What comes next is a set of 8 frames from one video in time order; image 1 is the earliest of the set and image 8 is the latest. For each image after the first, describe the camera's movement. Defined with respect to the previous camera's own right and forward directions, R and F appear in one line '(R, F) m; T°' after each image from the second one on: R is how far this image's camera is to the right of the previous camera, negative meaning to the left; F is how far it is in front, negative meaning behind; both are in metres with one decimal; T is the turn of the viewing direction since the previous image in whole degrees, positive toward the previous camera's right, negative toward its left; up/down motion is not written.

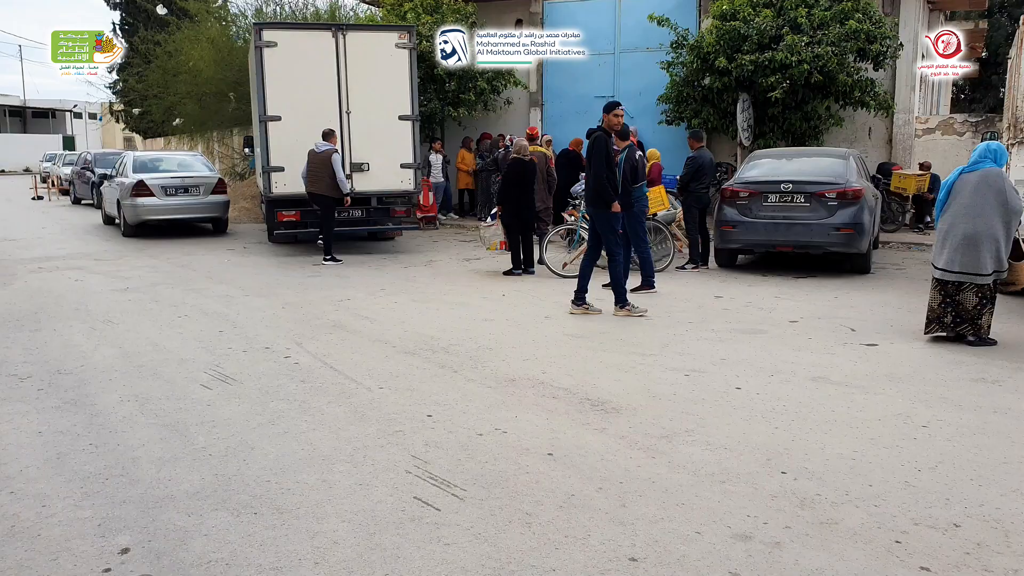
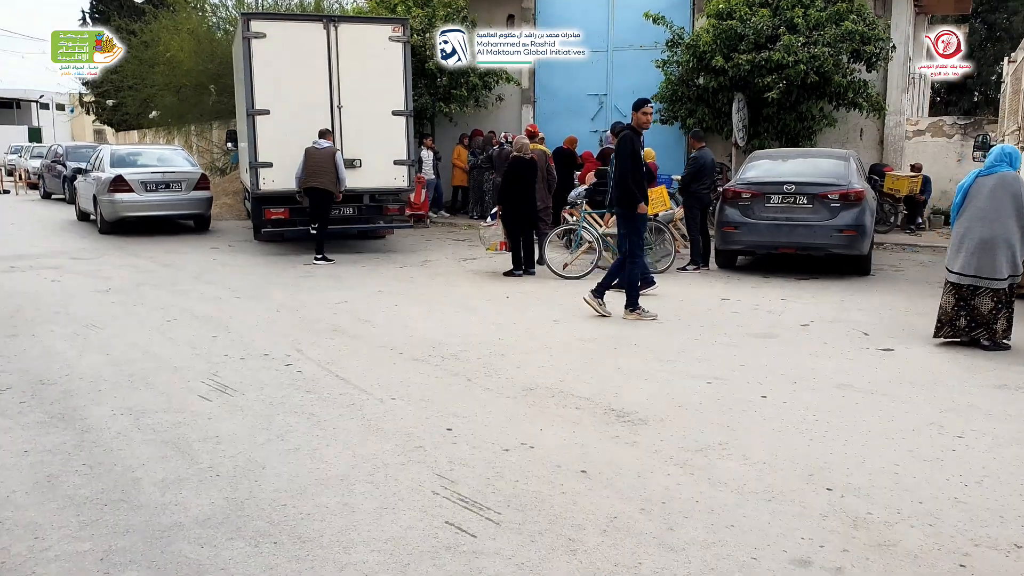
(-0.2, +0.3) m; +1°
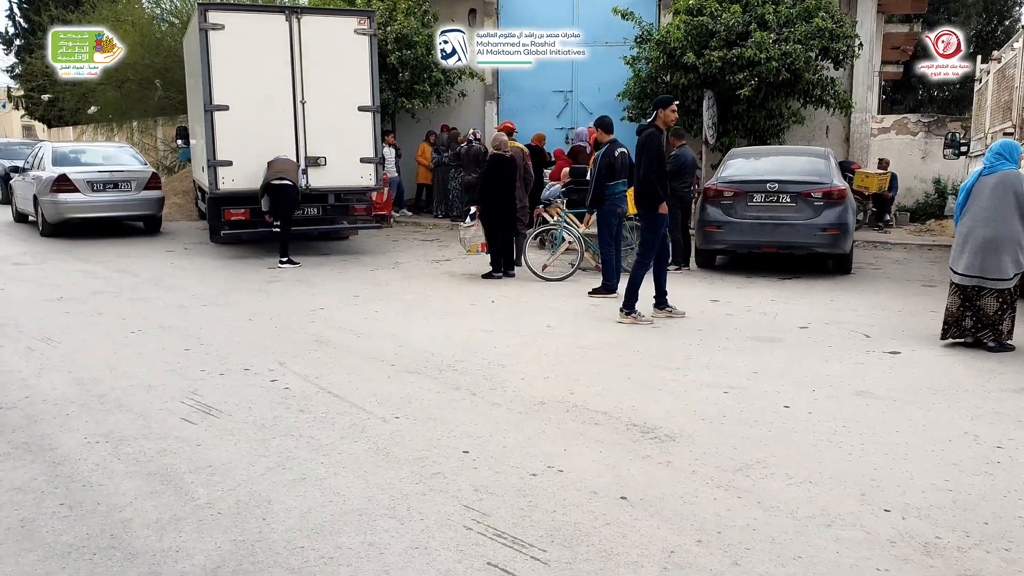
(-0.3, +0.4) m; +3°
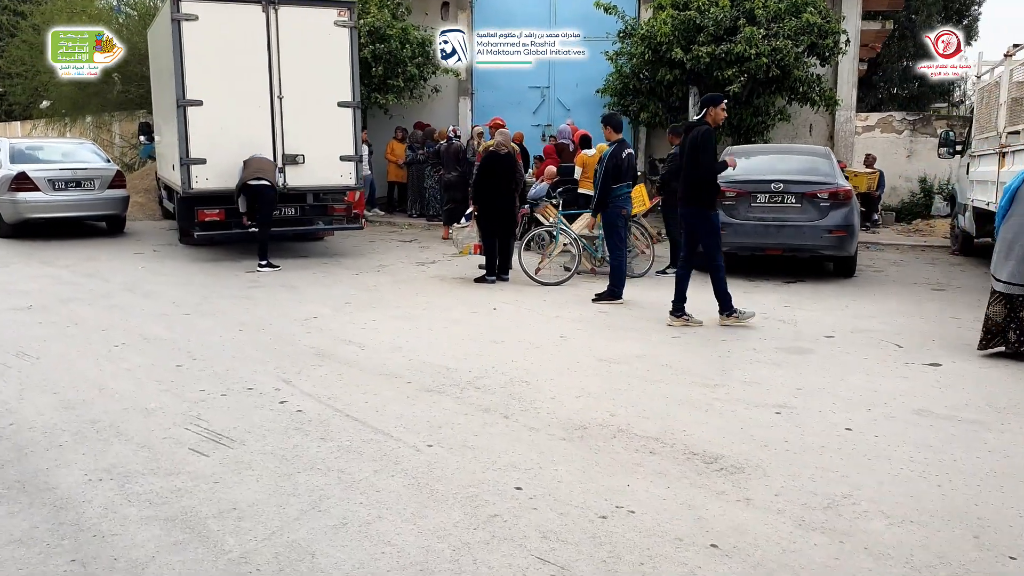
(-0.4, +0.5) m; +3°
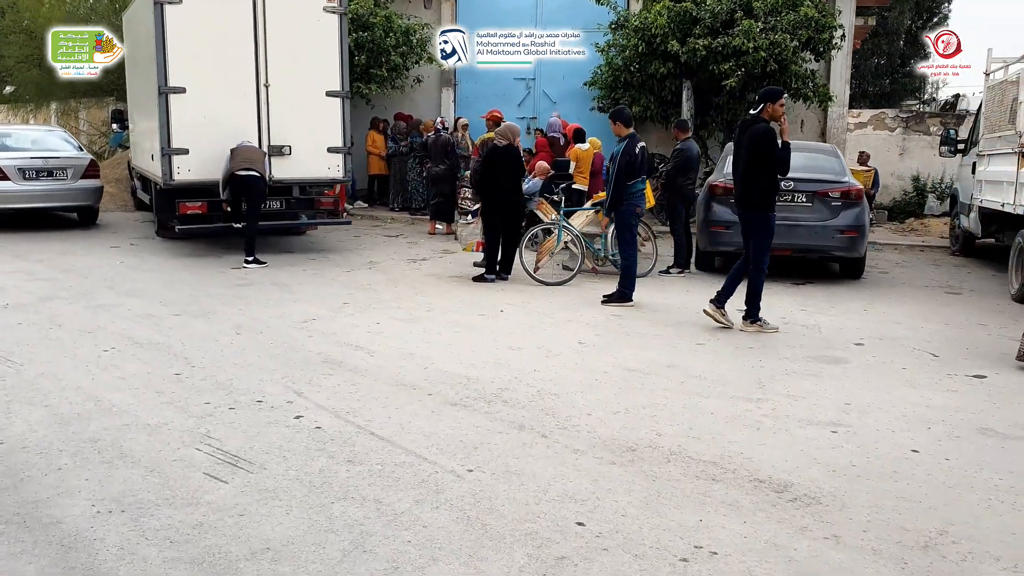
(-0.3, +0.4) m; +2°
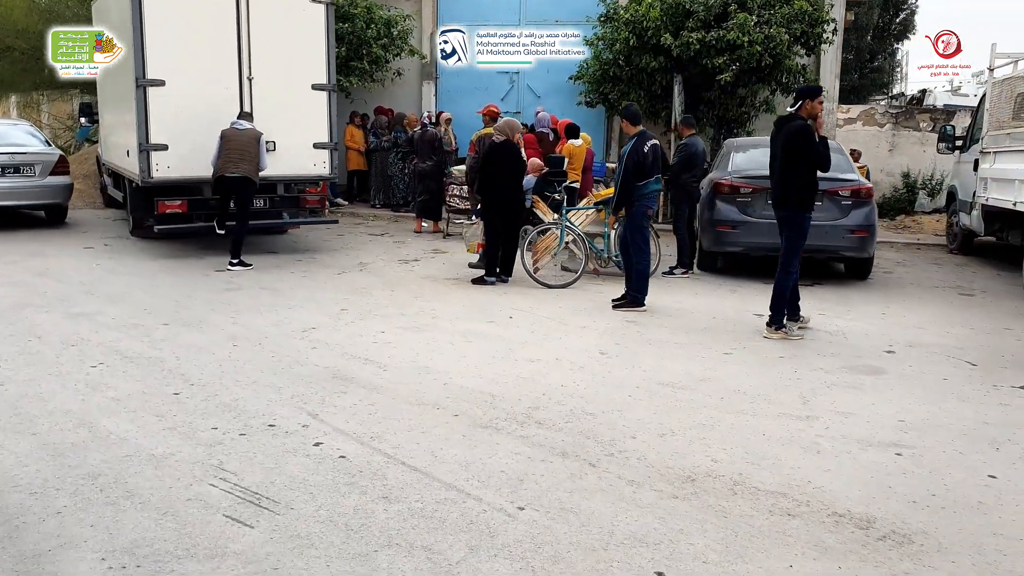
(-0.3, +0.4) m; +2°
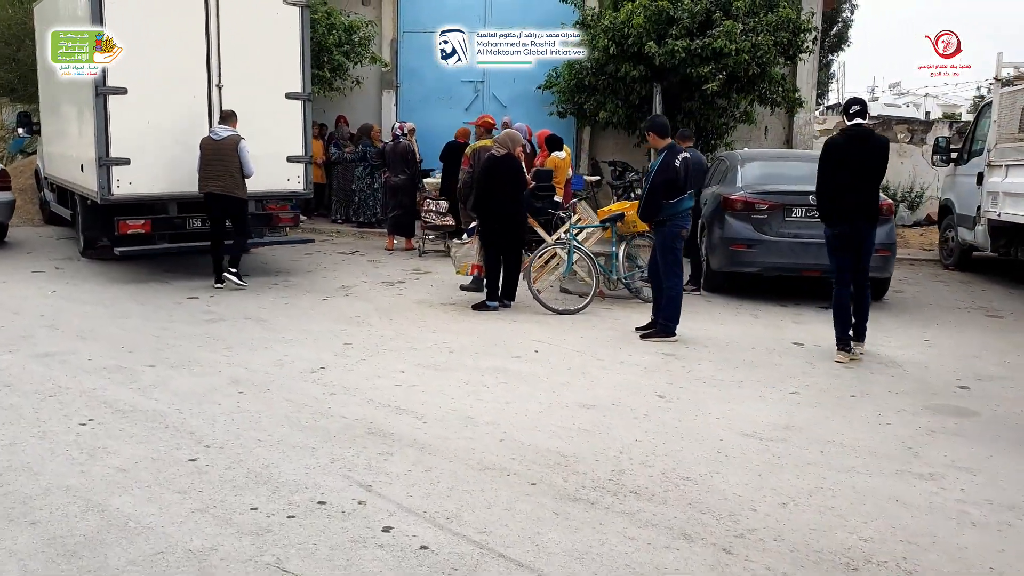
(-0.6, +0.7) m; +4°
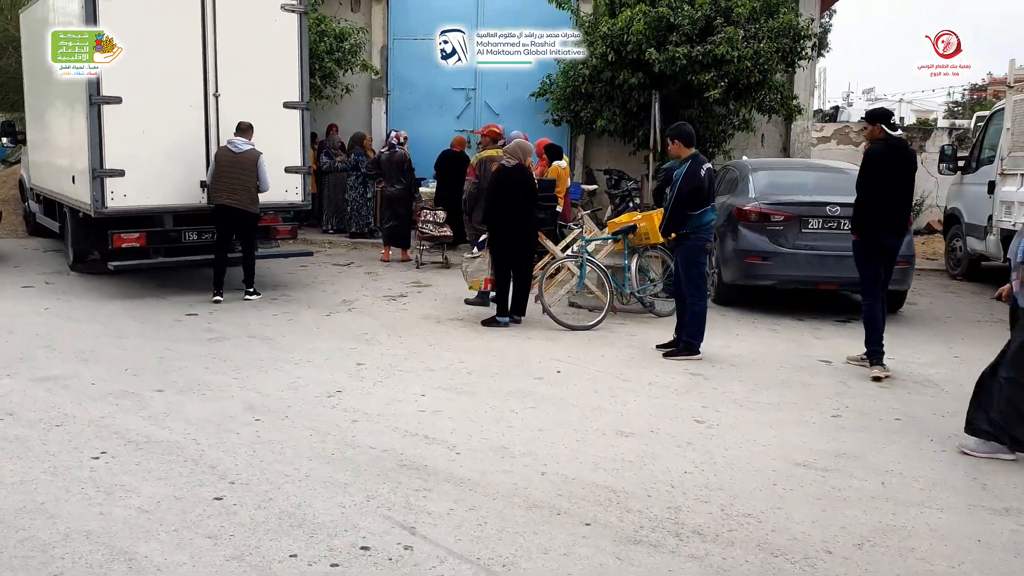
(-0.3, +0.3) m; +1°
